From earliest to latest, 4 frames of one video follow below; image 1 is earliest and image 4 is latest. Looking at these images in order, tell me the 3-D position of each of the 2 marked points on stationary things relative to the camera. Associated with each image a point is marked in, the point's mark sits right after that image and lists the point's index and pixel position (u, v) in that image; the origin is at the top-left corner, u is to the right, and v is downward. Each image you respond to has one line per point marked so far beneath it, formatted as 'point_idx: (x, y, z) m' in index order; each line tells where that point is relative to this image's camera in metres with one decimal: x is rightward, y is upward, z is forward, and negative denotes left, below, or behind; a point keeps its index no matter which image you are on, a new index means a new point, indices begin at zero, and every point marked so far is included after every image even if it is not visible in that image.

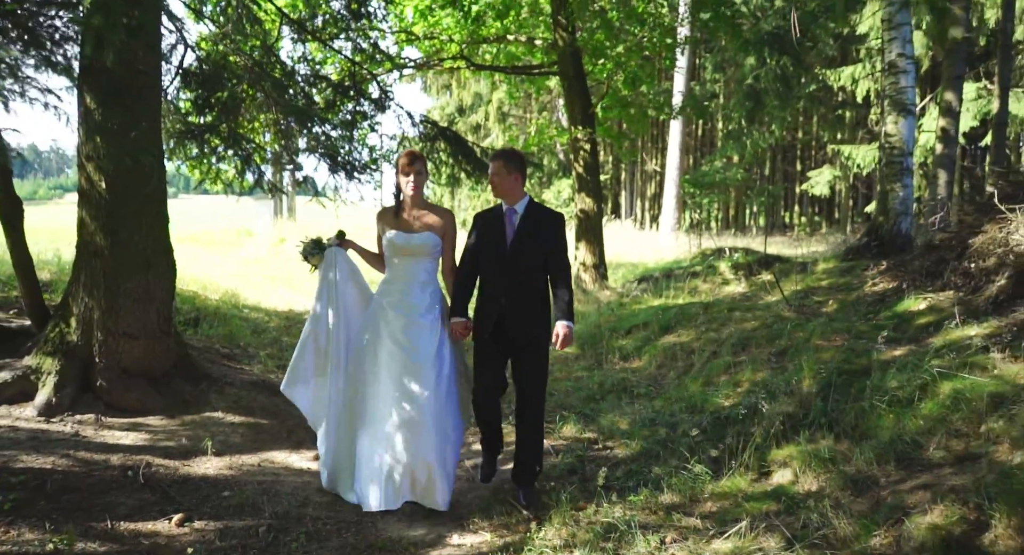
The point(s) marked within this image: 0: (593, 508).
0: (+0.4, -1.3, +4.7) m
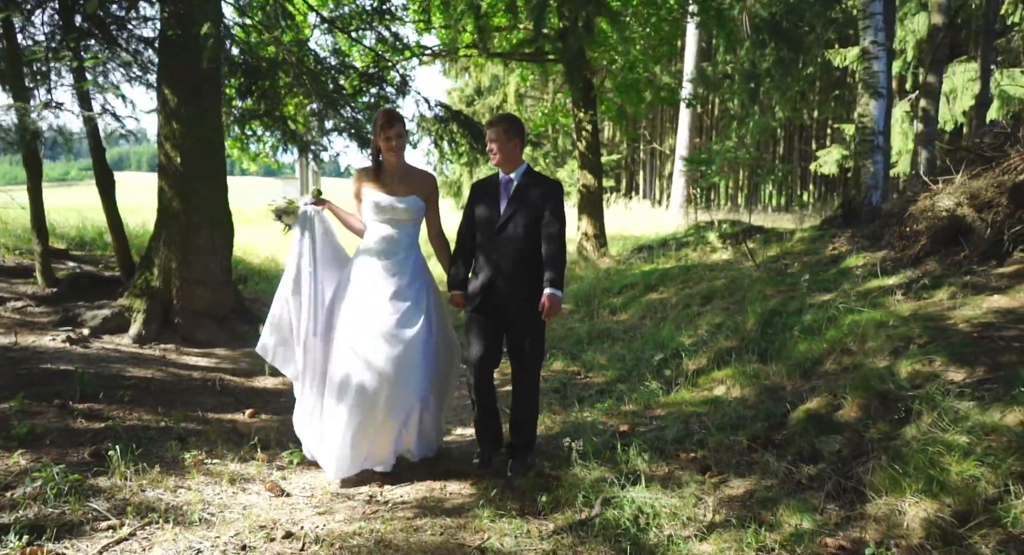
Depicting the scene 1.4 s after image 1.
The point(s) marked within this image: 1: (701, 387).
0: (+0.4, -1.0, +6.1) m
1: (+1.4, -0.8, +6.2) m
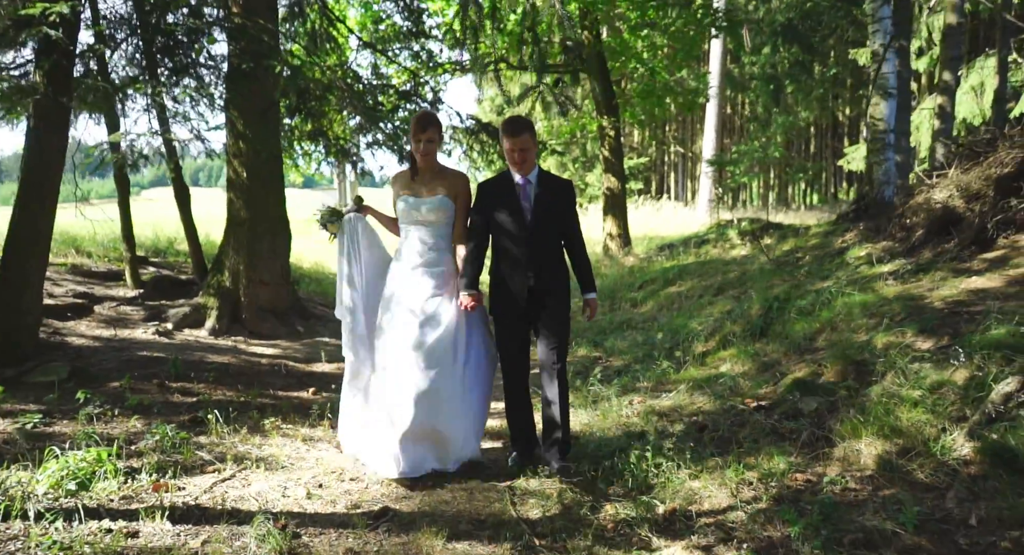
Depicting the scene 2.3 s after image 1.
0: (+0.6, -0.9, +6.9) m
1: (+1.6, -0.7, +6.9) m
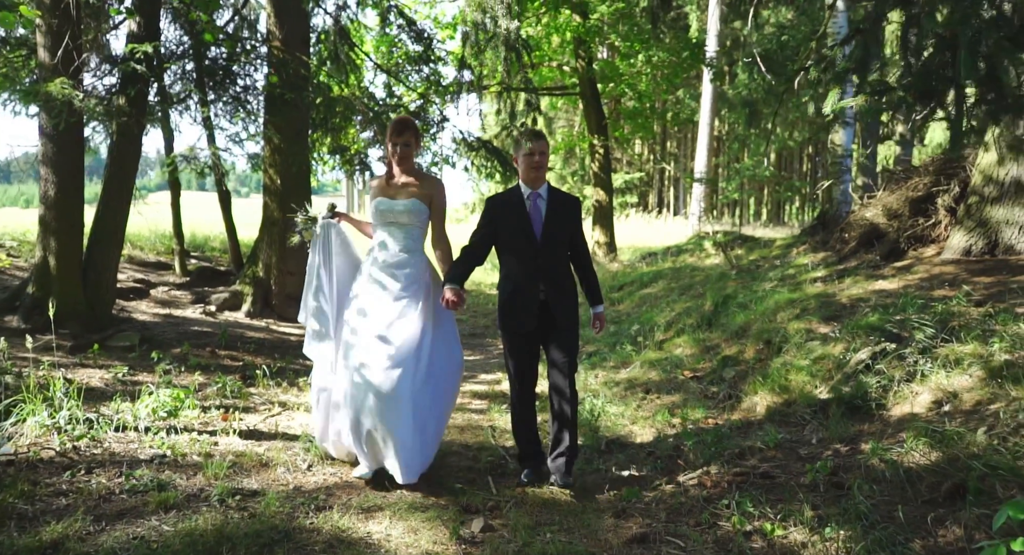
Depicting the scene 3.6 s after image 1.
0: (+0.5, -0.9, +8.2) m
1: (+1.5, -0.7, +8.3) m
